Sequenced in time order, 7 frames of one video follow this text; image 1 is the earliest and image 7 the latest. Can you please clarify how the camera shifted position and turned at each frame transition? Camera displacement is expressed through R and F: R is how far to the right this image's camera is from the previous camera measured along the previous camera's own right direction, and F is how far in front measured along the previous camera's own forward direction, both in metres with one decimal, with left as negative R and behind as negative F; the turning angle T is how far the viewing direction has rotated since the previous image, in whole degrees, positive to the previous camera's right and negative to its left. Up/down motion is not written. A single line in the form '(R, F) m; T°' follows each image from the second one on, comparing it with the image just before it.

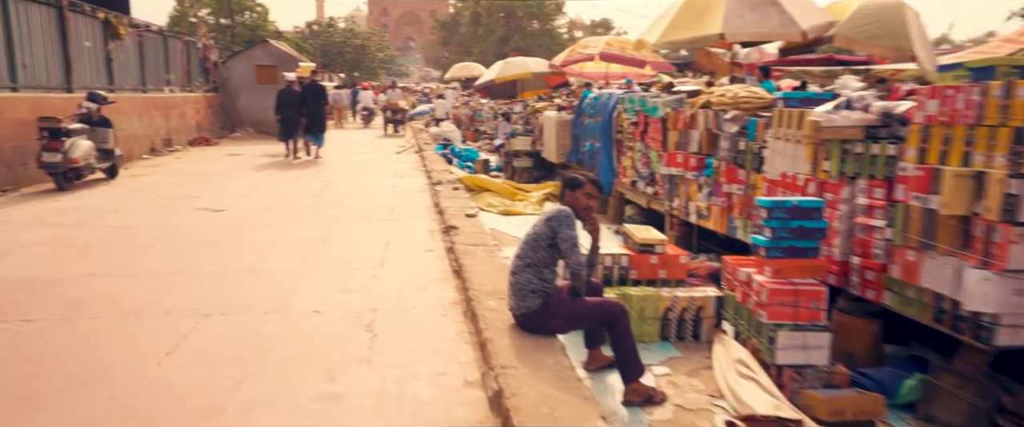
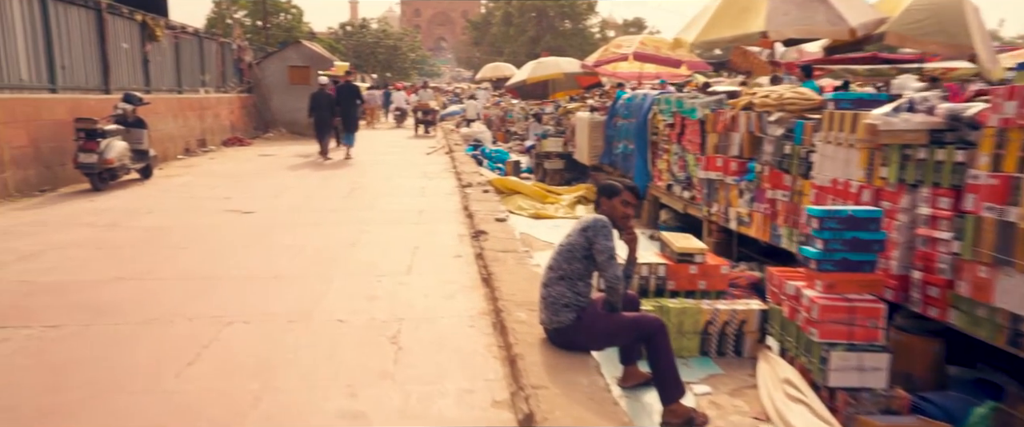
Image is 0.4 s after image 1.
(0.0, +0.2) m; -2°
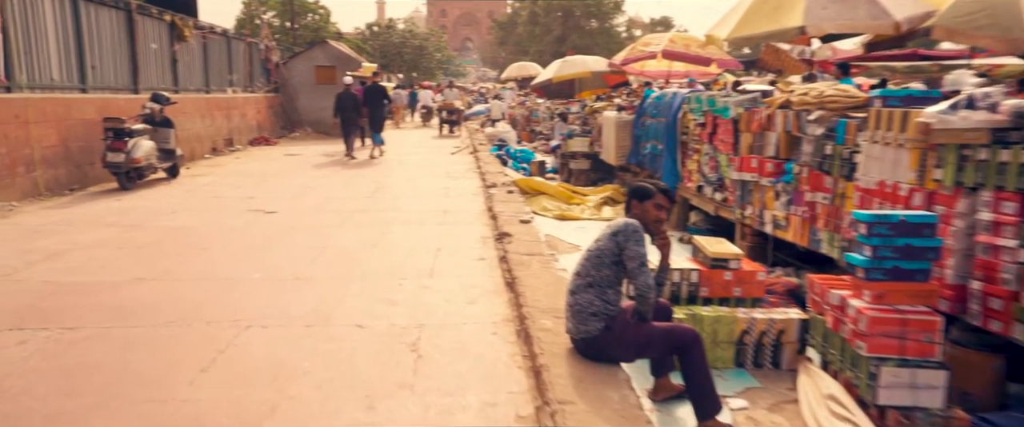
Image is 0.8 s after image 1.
(0.0, +0.2) m; -2°
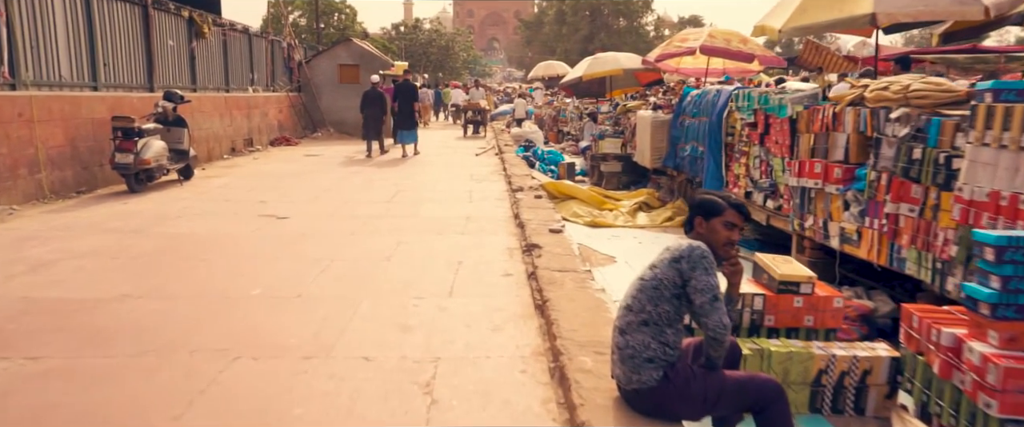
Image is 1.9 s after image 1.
(0.0, +0.6) m; -2°
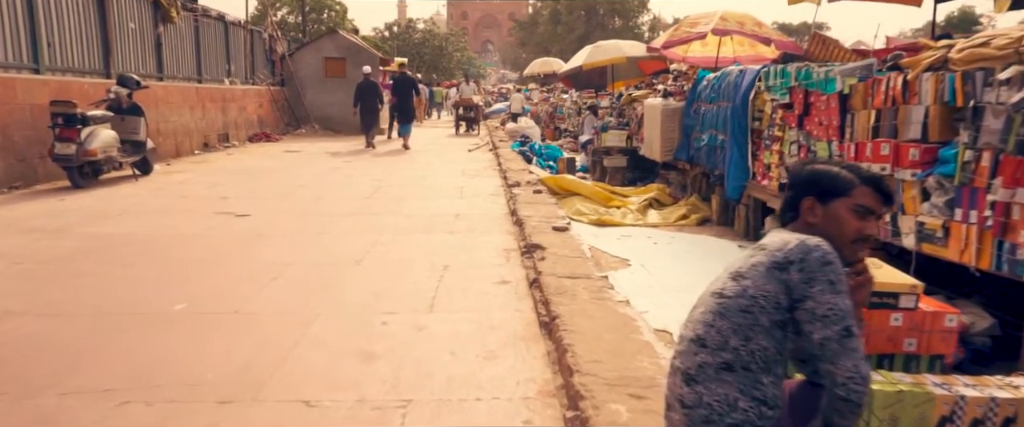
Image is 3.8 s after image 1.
(0.0, +1.0) m; 0°
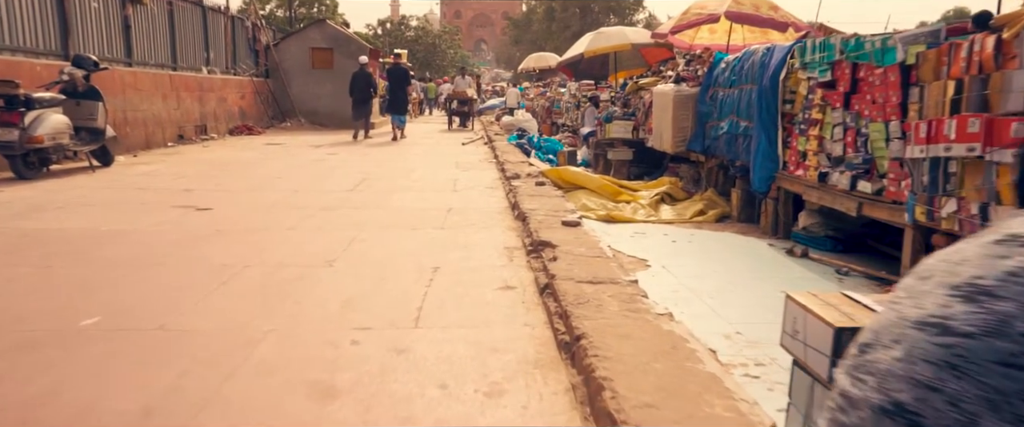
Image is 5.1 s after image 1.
(-0.1, +0.8) m; +1°
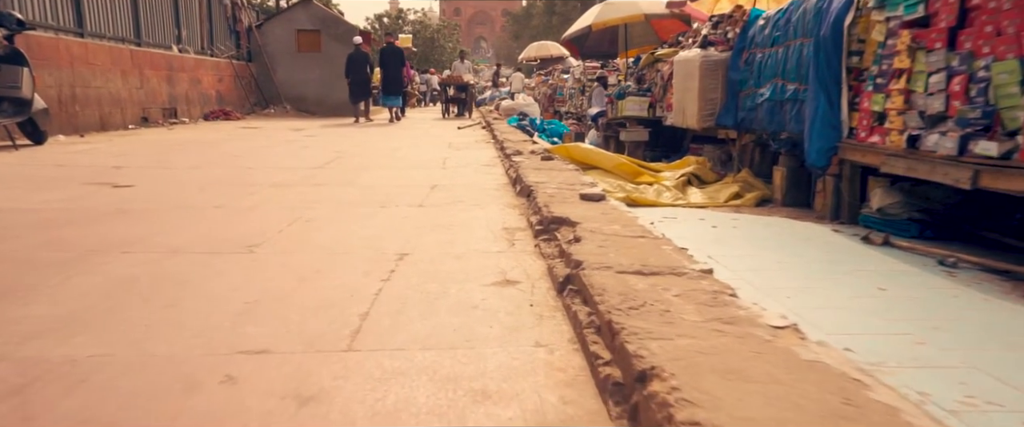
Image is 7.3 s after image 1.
(0.0, +1.2) m; 0°
